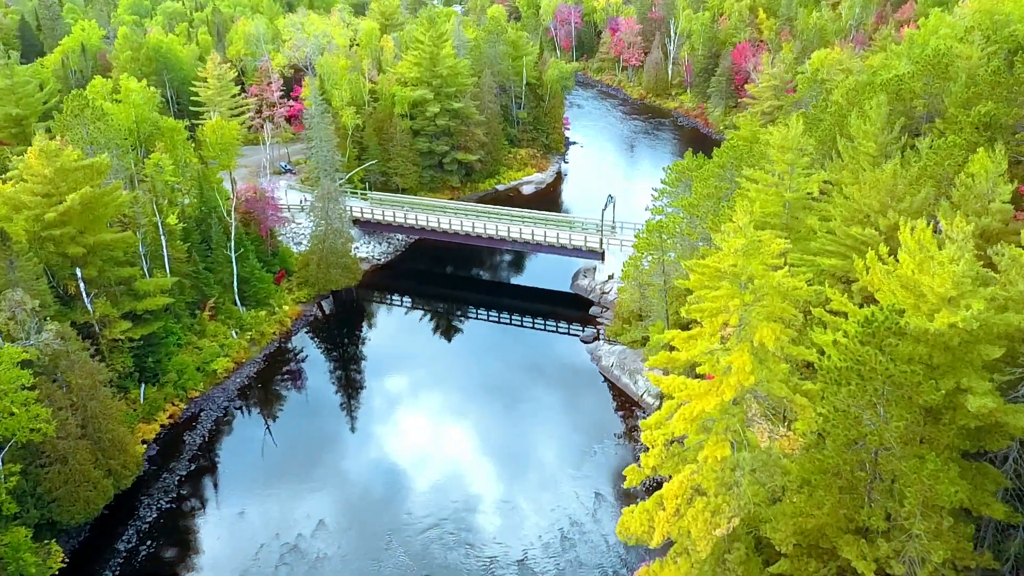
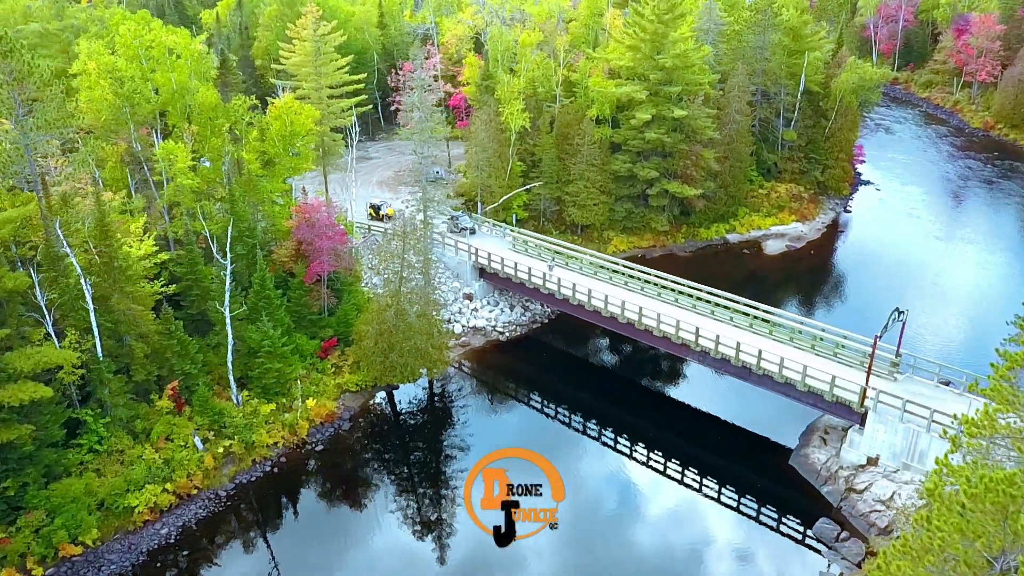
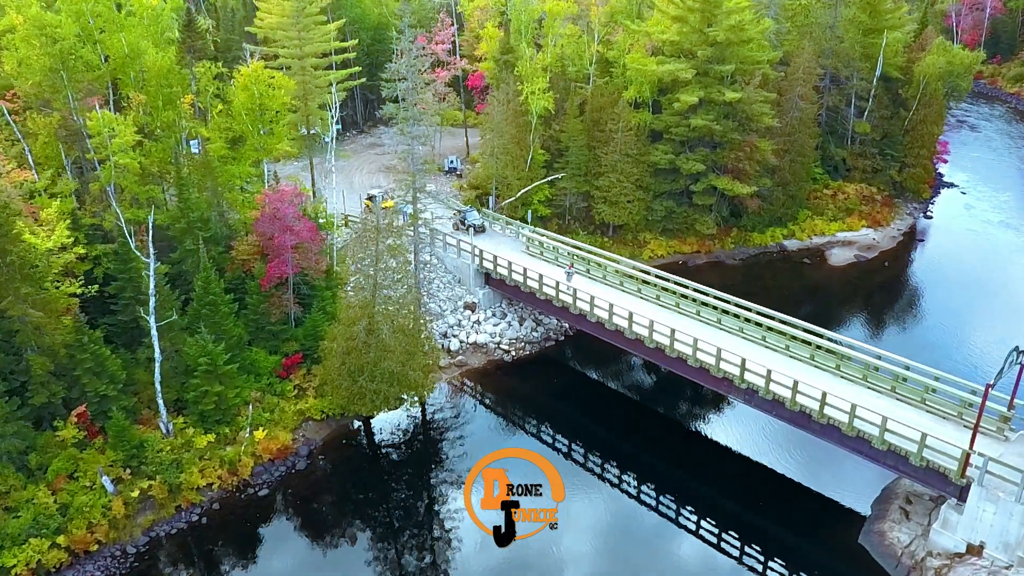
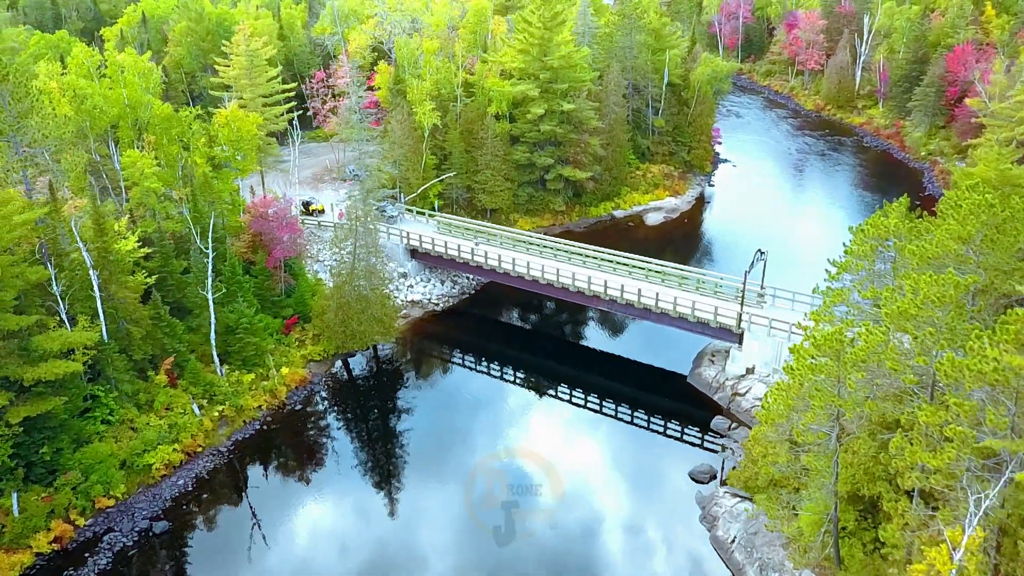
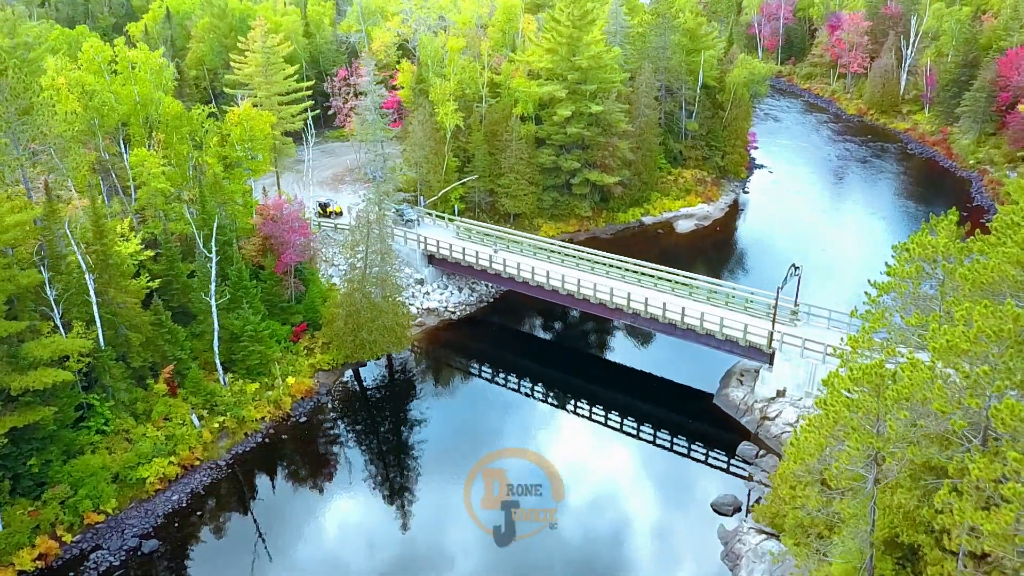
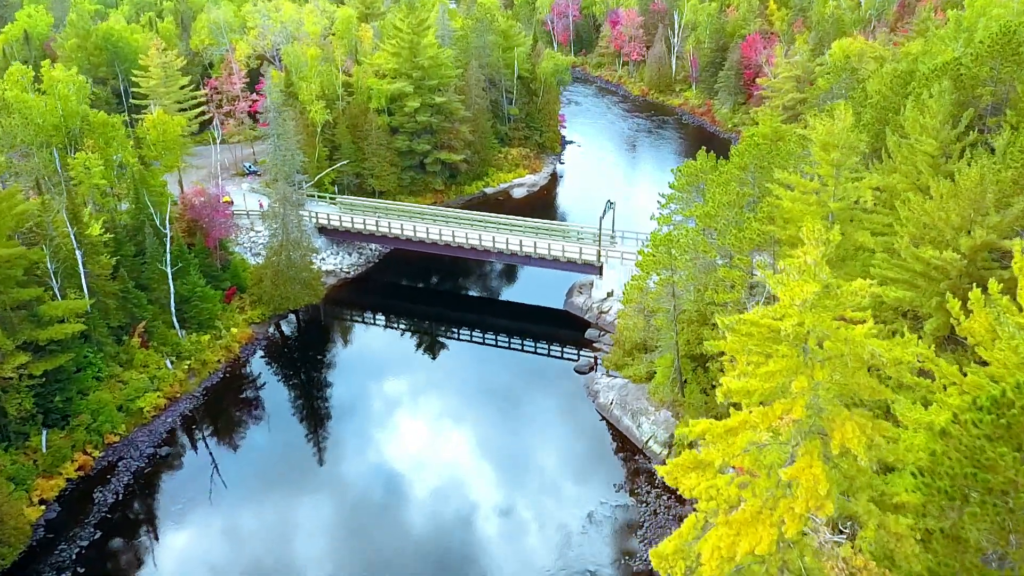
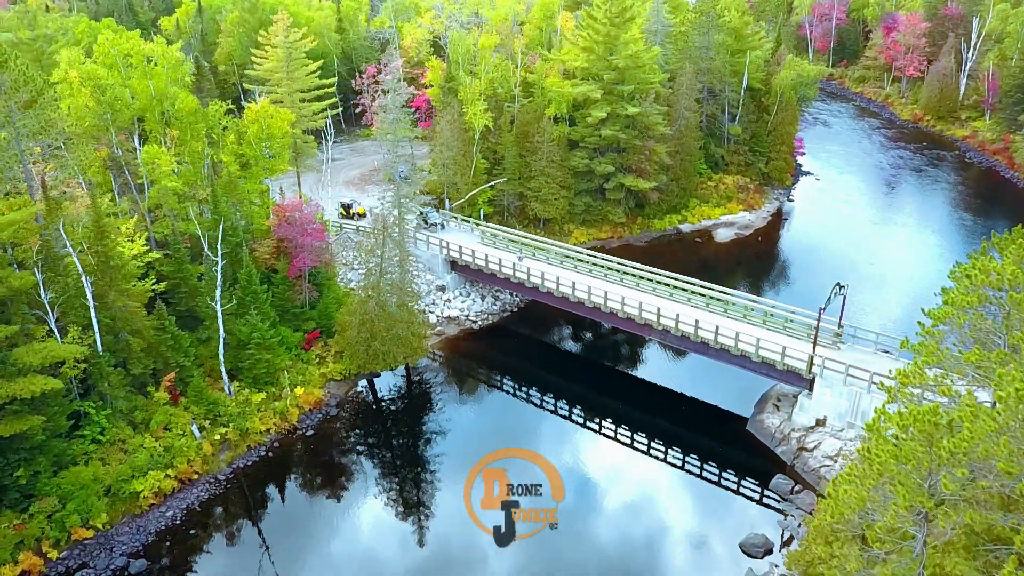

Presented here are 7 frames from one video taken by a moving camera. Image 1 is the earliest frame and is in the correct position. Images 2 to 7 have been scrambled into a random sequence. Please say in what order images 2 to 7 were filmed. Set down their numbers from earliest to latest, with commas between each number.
6, 4, 5, 7, 2, 3
